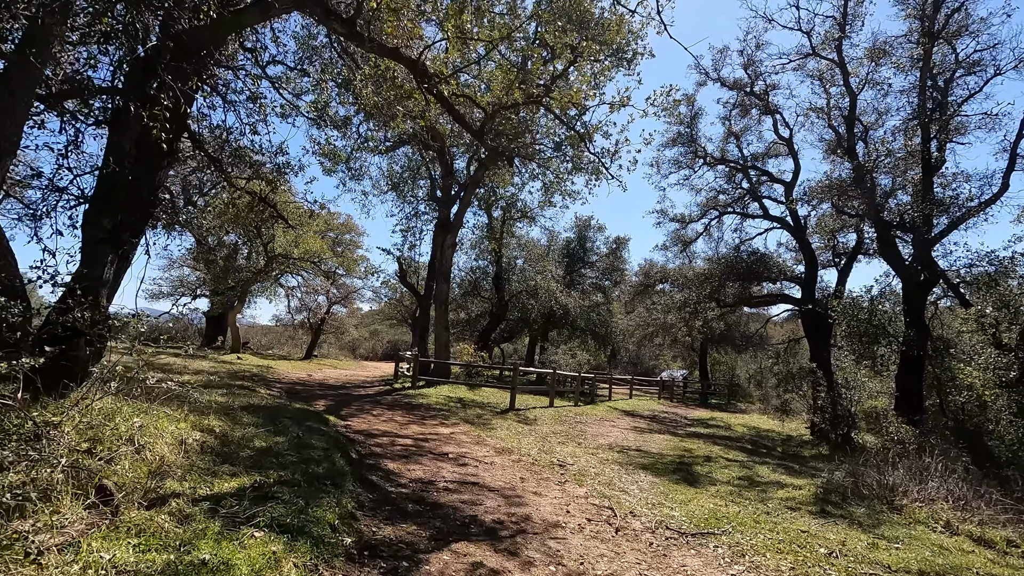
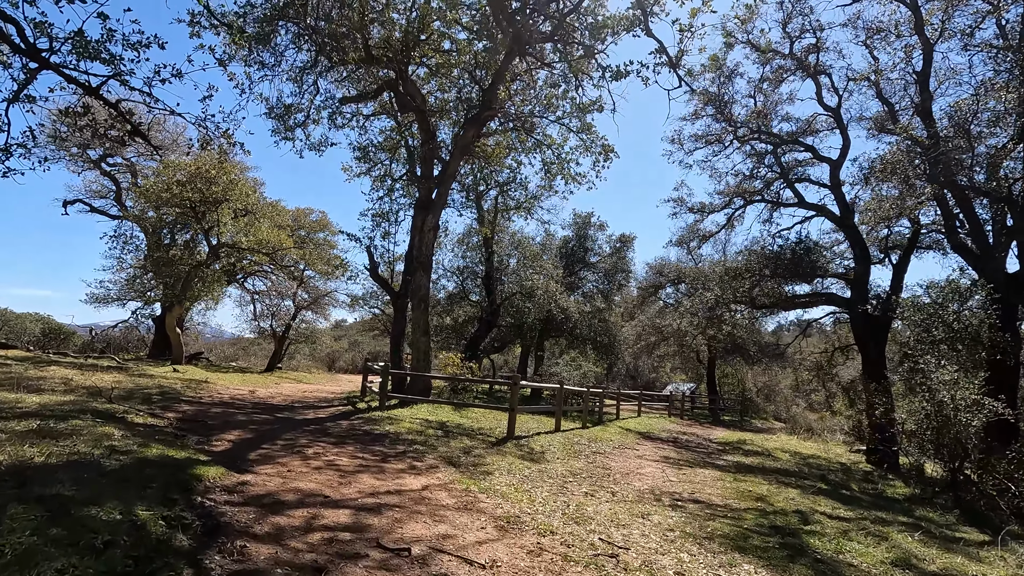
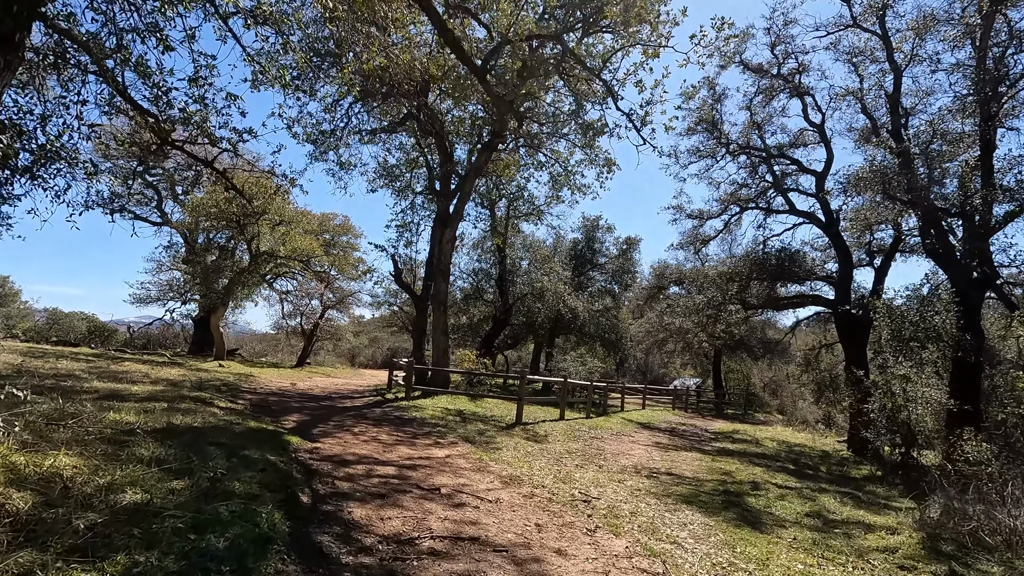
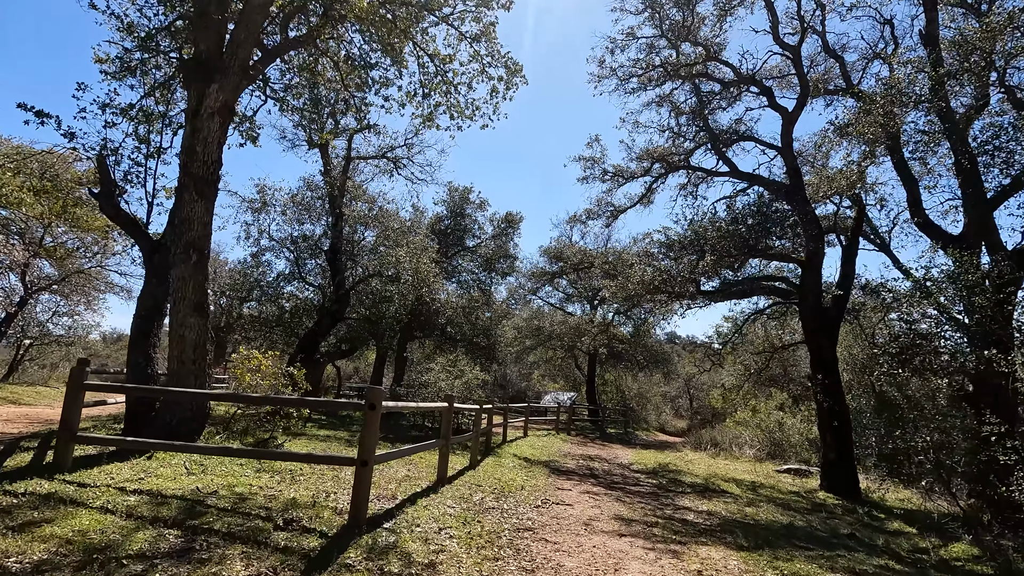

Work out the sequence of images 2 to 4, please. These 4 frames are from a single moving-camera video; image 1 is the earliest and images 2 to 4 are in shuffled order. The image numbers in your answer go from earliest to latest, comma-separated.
3, 2, 4
